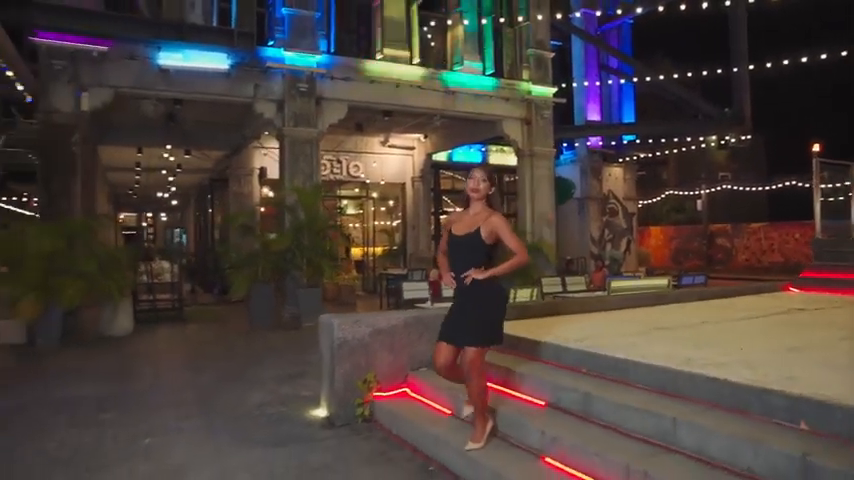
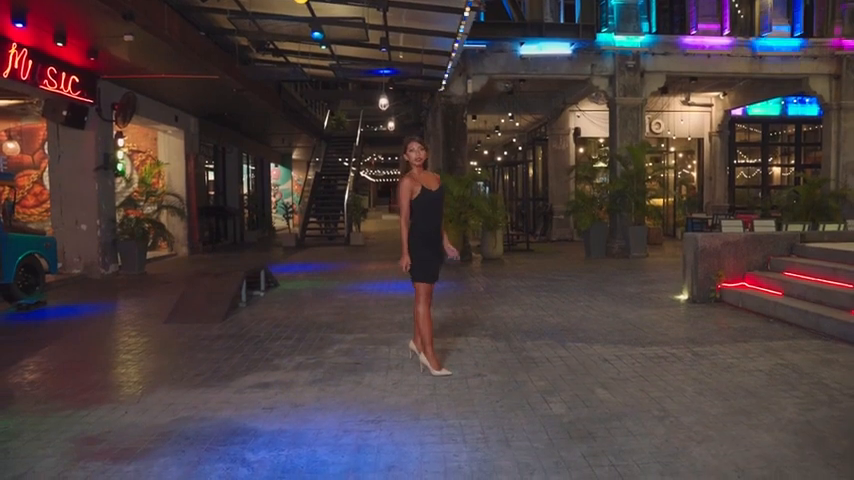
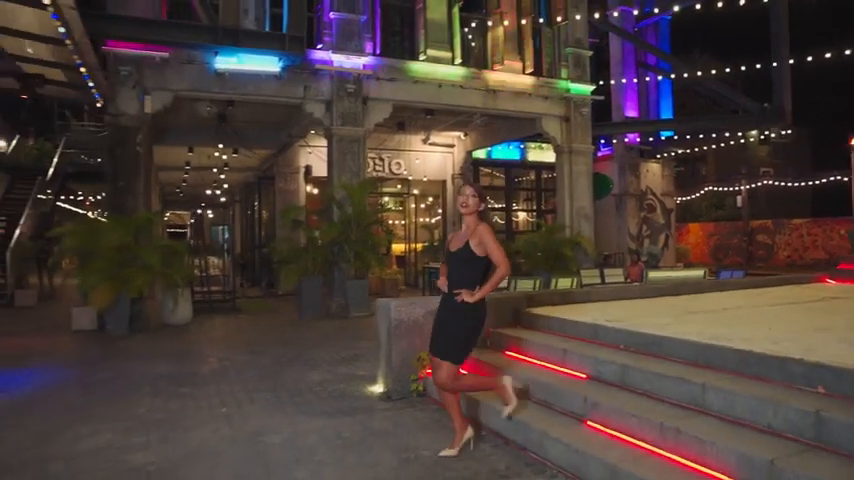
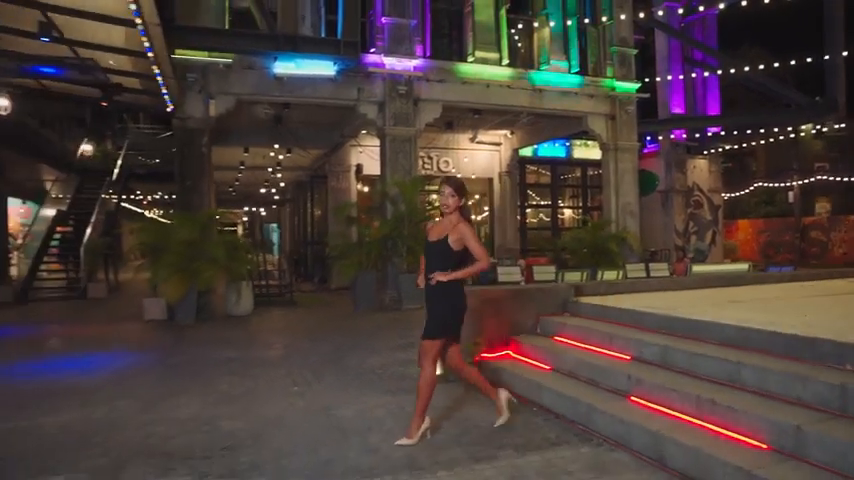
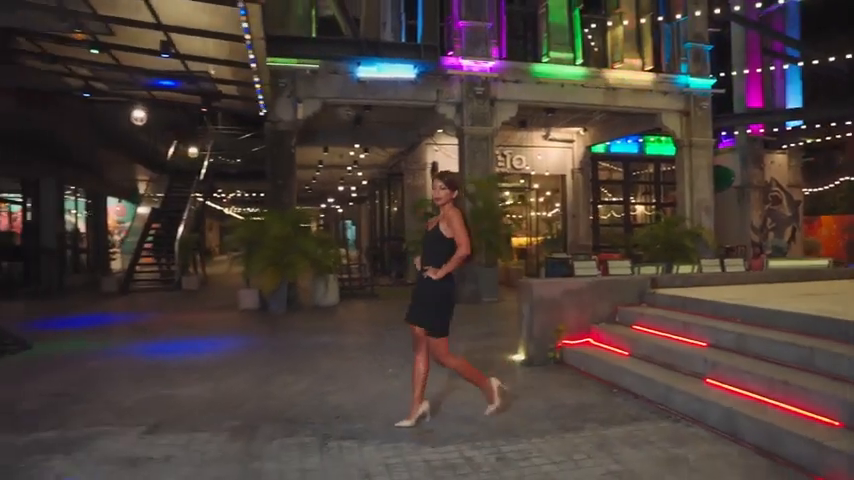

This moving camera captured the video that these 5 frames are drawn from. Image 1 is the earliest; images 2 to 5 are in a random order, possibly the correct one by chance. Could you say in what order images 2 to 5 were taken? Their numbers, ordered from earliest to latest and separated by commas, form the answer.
3, 4, 5, 2
